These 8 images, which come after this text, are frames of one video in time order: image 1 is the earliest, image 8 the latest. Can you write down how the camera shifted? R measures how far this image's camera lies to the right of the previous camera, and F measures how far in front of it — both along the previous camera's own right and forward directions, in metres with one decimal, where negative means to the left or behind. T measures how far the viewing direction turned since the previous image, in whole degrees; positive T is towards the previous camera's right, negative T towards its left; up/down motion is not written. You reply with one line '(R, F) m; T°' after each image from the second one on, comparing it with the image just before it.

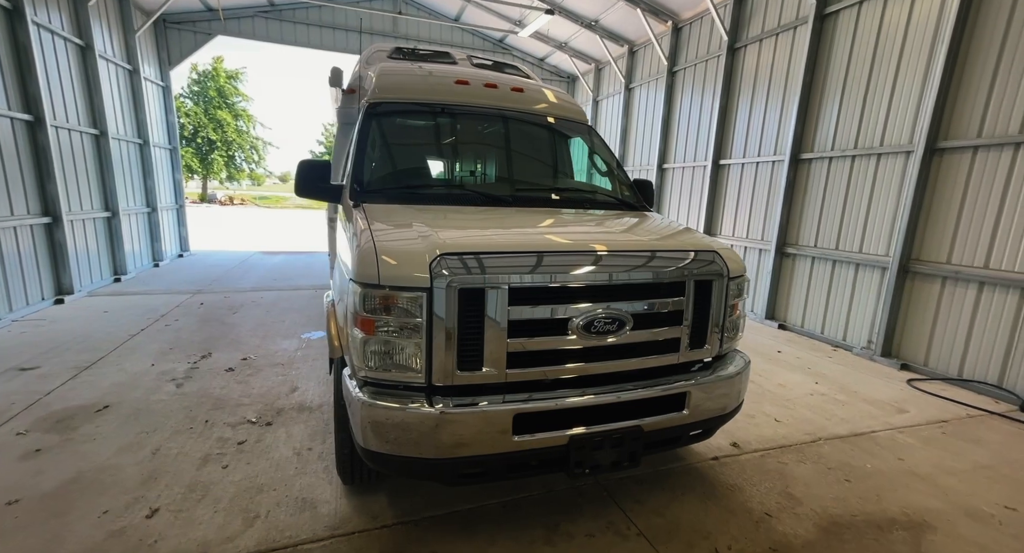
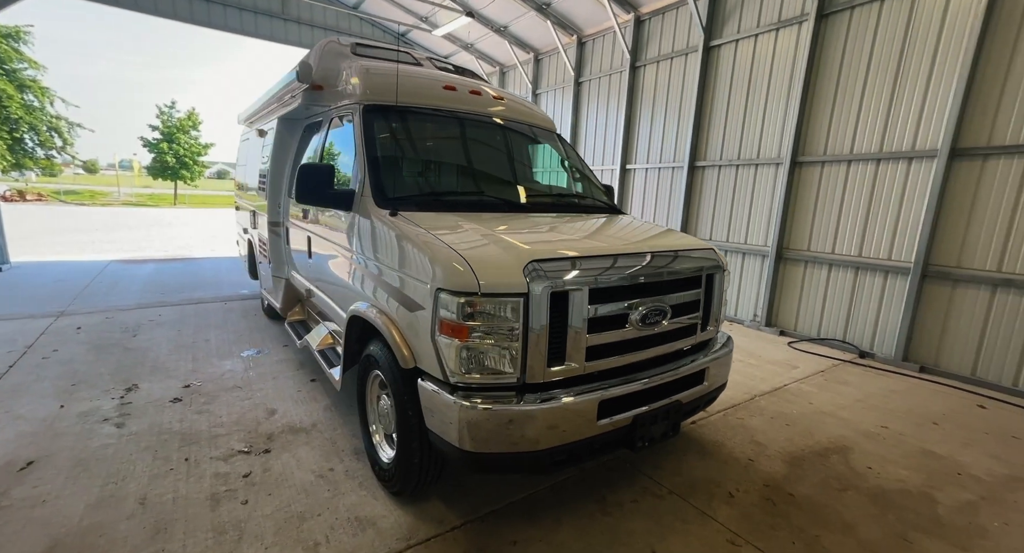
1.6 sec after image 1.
(-0.9, -0.1) m; +16°
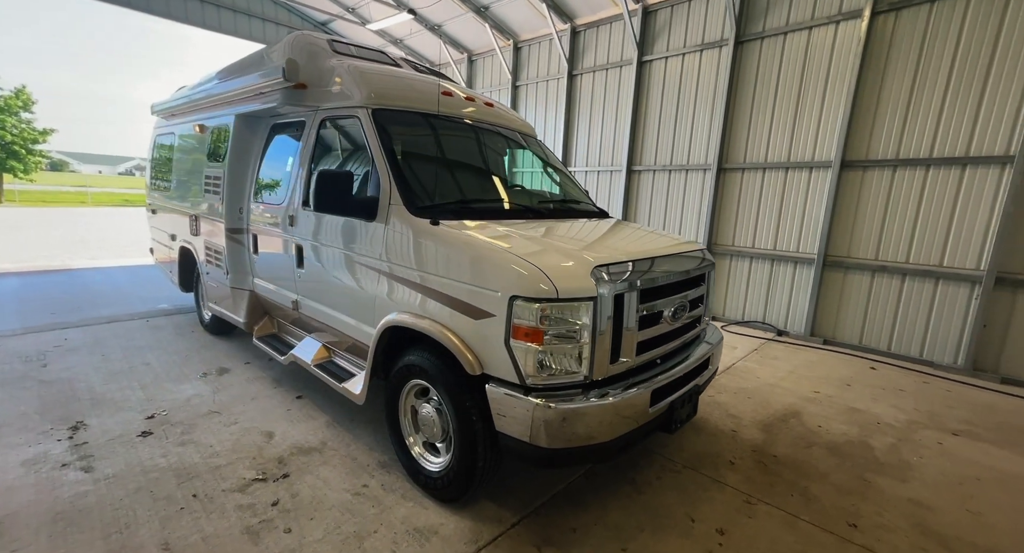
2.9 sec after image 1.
(-0.8, 0.0) m; +12°
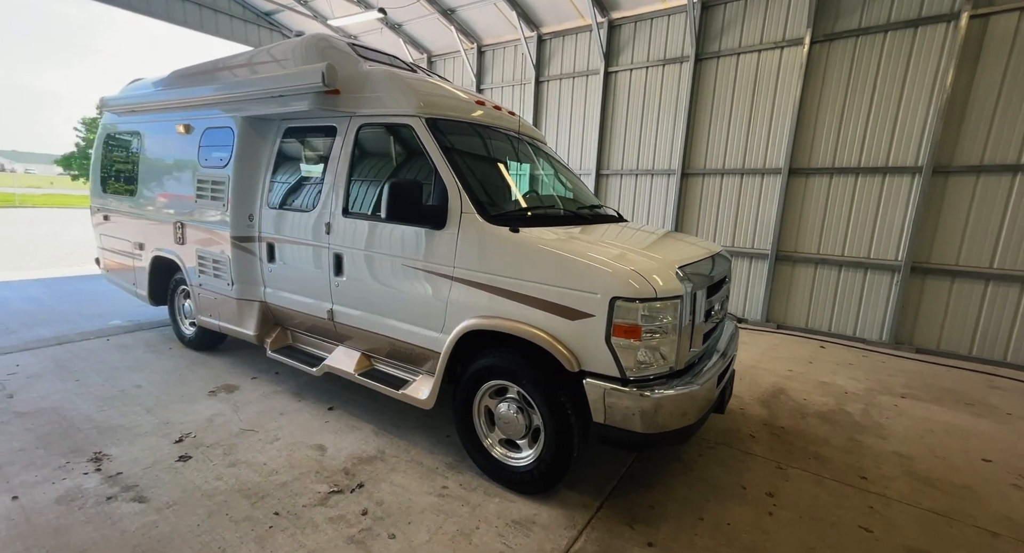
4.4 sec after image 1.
(-0.8, -0.1) m; +9°
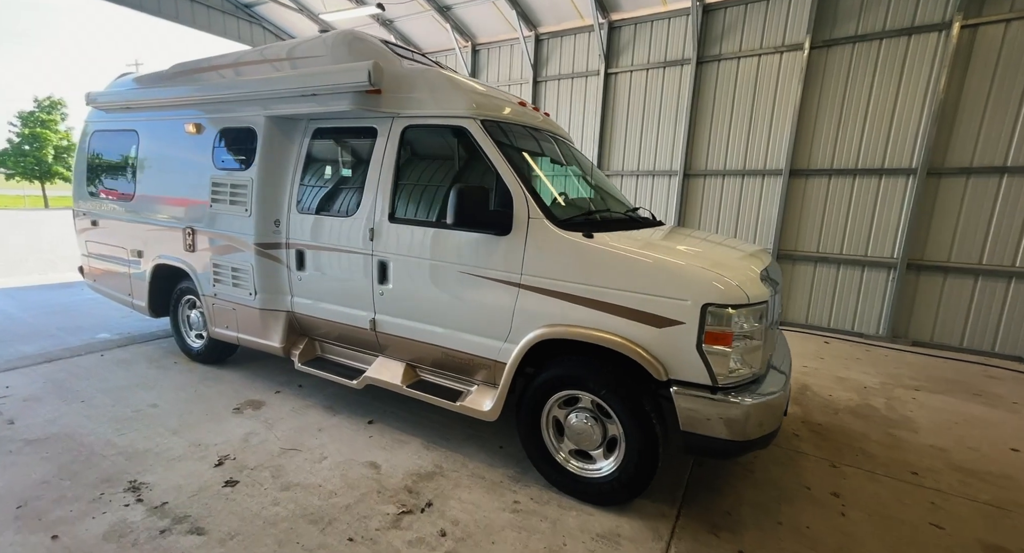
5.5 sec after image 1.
(-0.6, +0.1) m; +4°
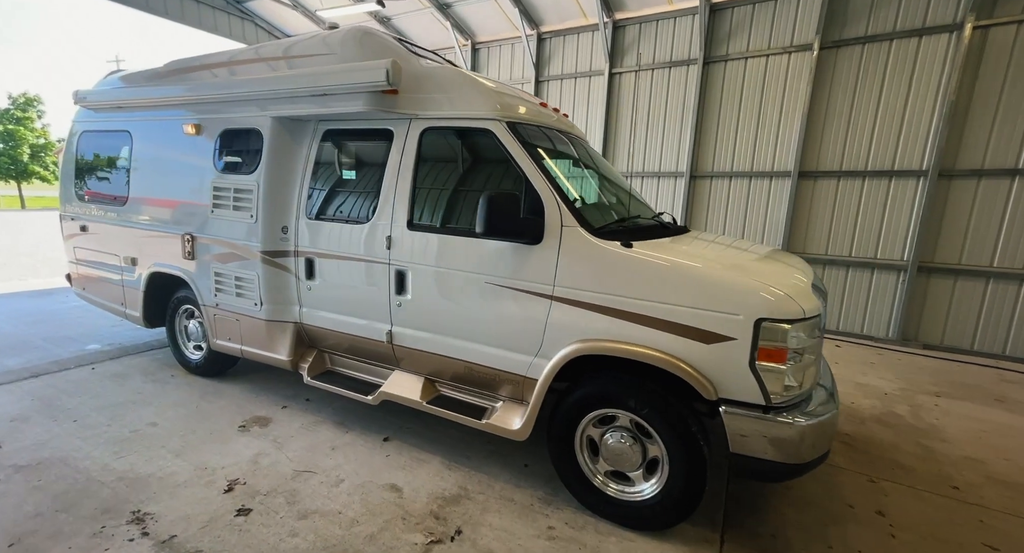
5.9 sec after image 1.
(-0.2, +0.2) m; +1°
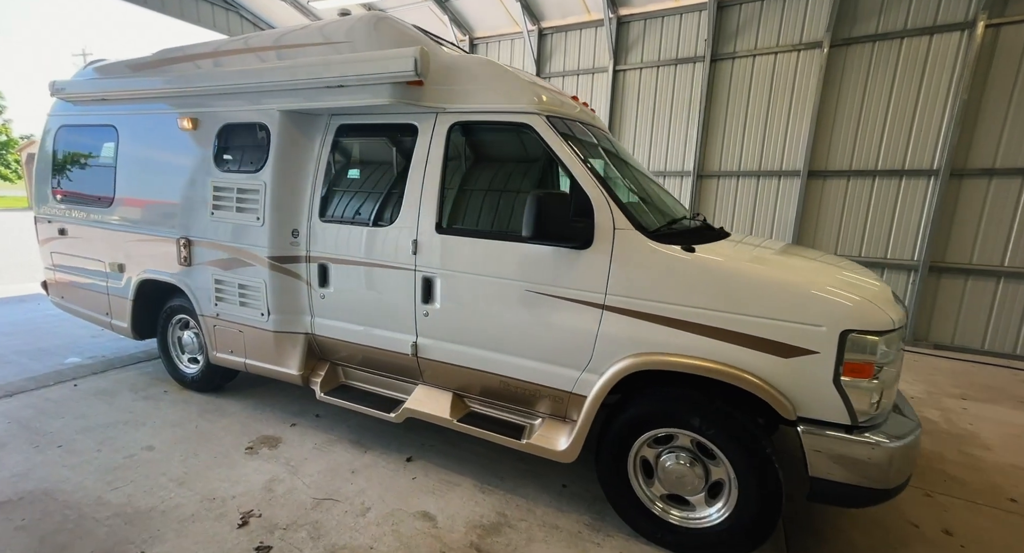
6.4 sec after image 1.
(-0.3, +0.2) m; +2°
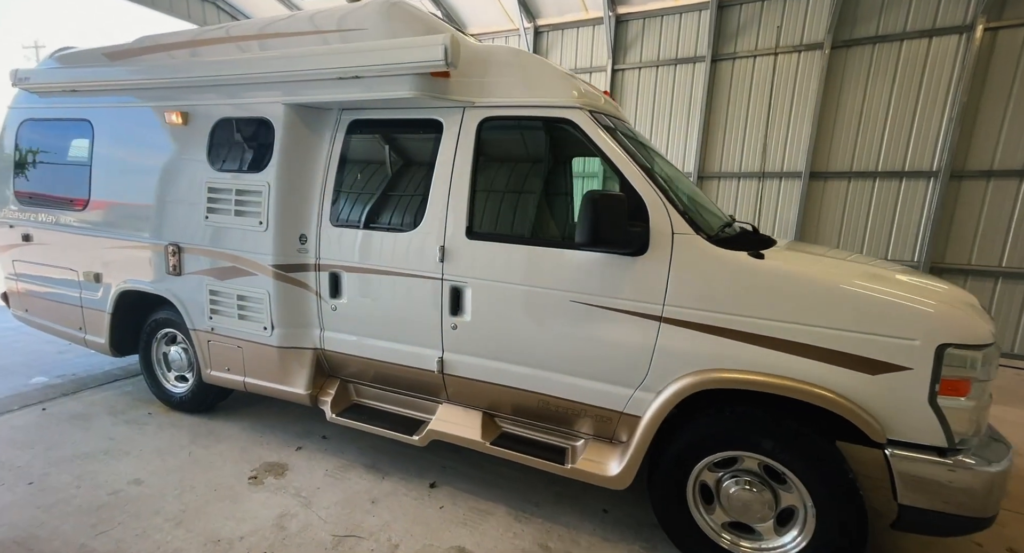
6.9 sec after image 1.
(-0.3, +0.2) m; +3°
